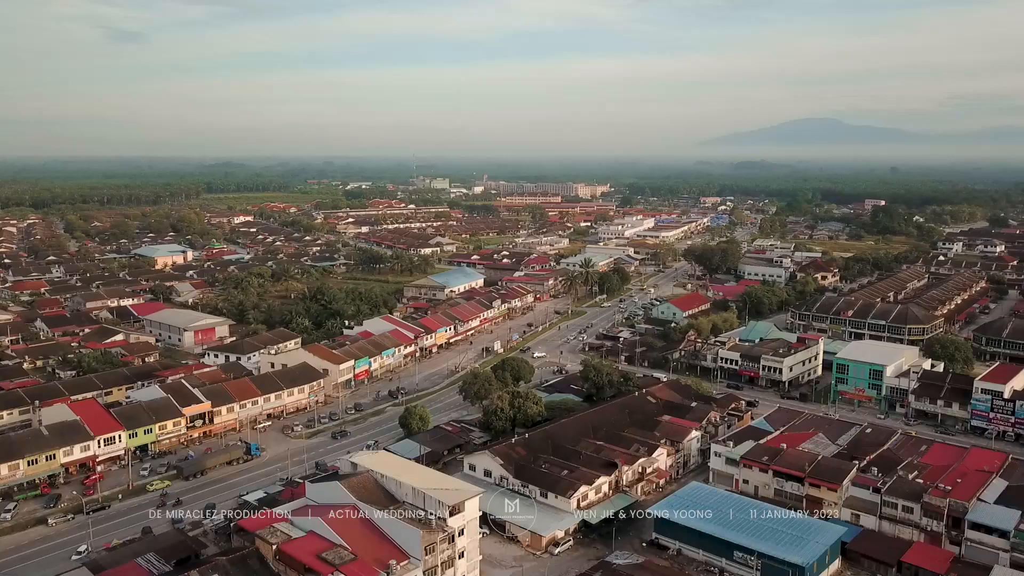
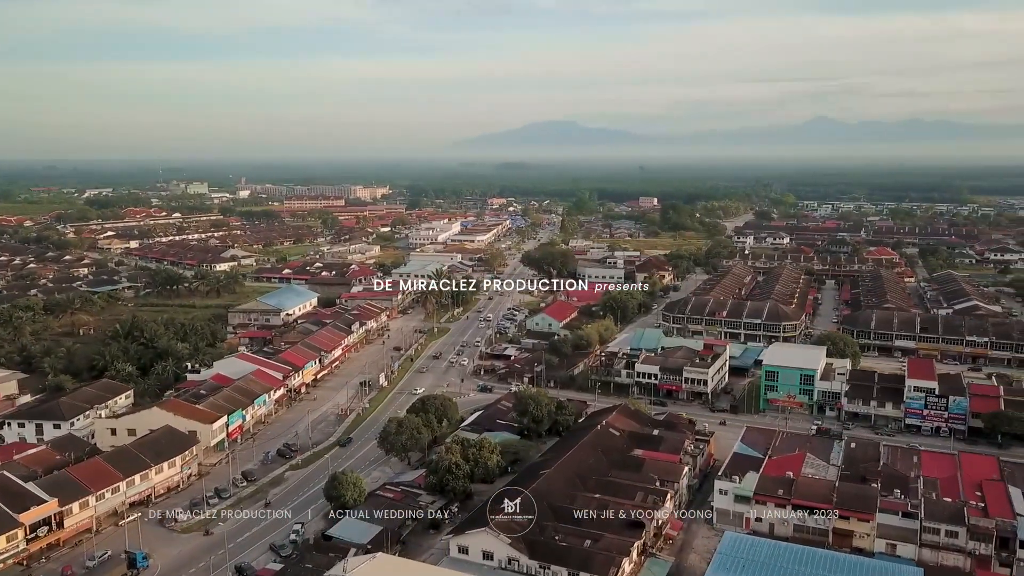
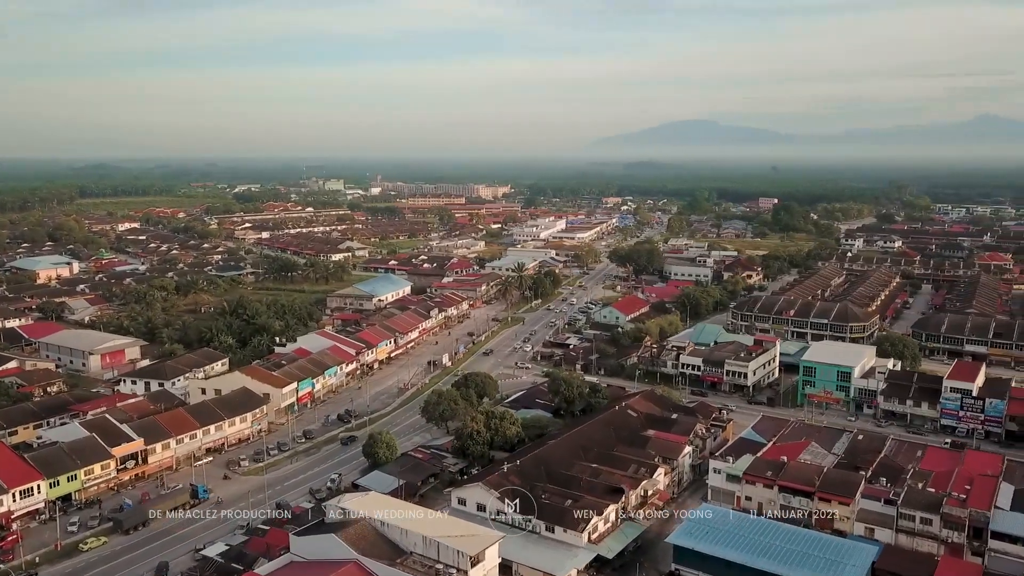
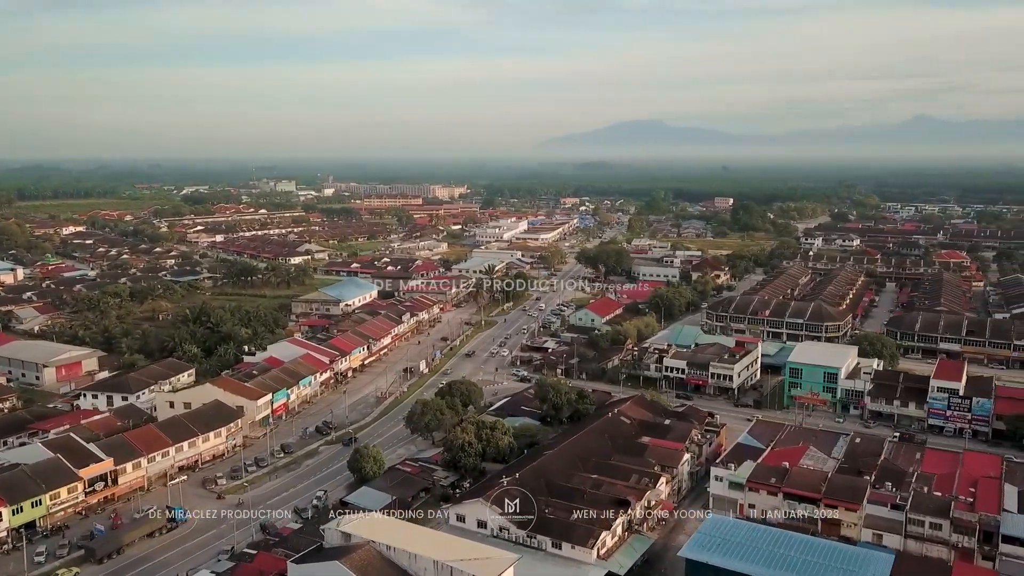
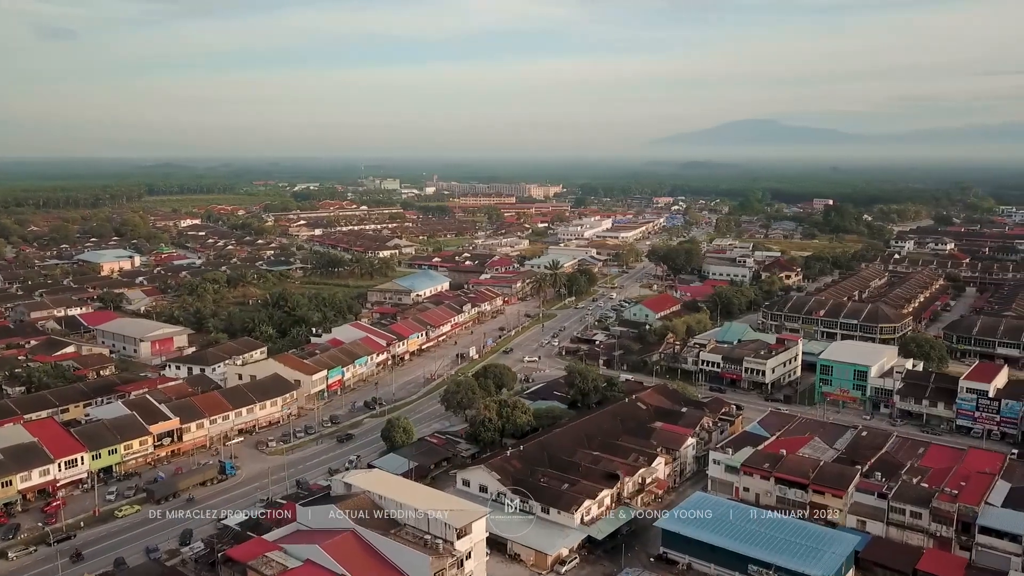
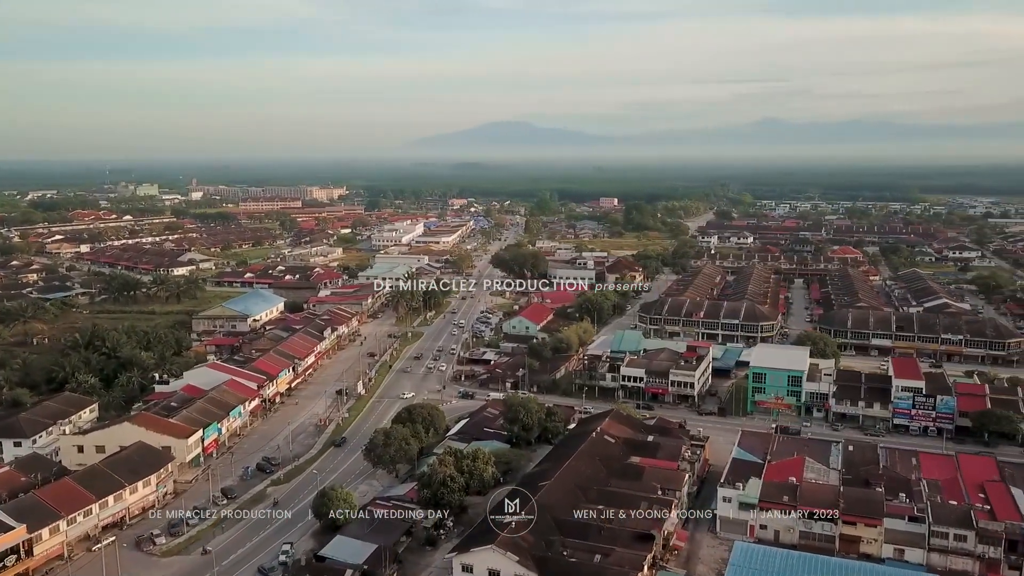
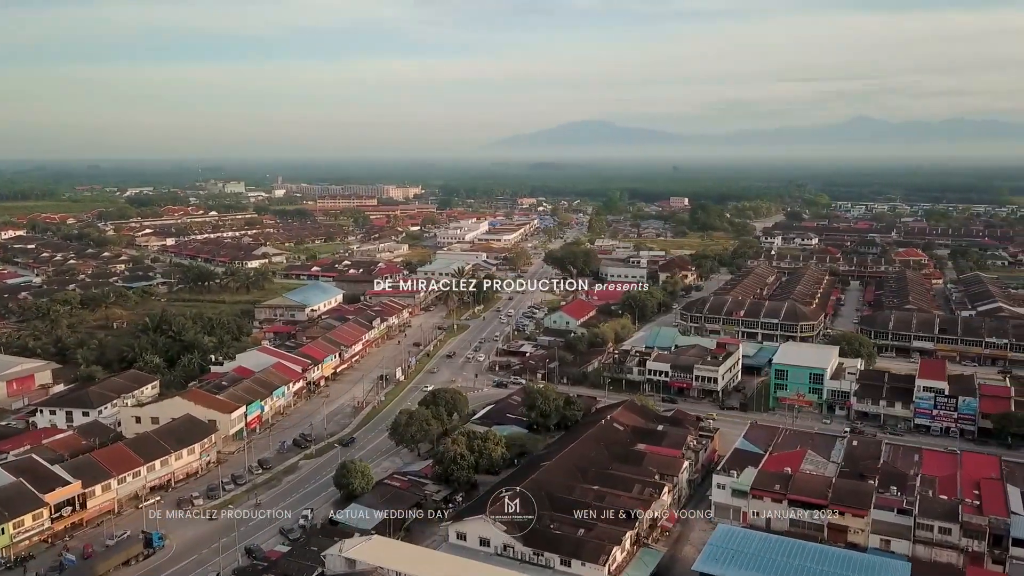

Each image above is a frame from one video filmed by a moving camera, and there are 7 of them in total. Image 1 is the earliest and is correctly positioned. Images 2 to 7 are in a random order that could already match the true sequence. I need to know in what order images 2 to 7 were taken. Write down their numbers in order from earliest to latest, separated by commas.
5, 3, 4, 7, 2, 6
